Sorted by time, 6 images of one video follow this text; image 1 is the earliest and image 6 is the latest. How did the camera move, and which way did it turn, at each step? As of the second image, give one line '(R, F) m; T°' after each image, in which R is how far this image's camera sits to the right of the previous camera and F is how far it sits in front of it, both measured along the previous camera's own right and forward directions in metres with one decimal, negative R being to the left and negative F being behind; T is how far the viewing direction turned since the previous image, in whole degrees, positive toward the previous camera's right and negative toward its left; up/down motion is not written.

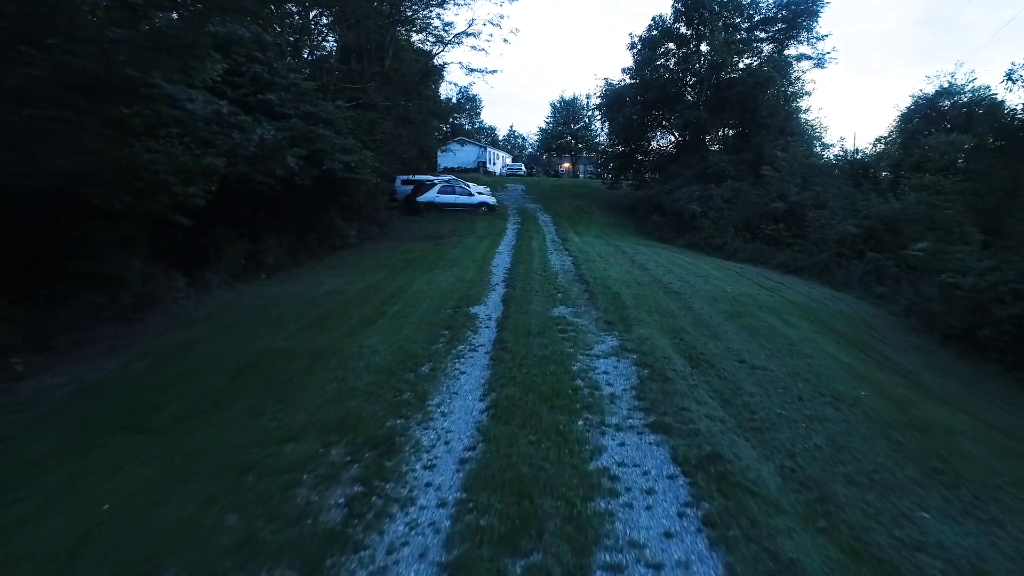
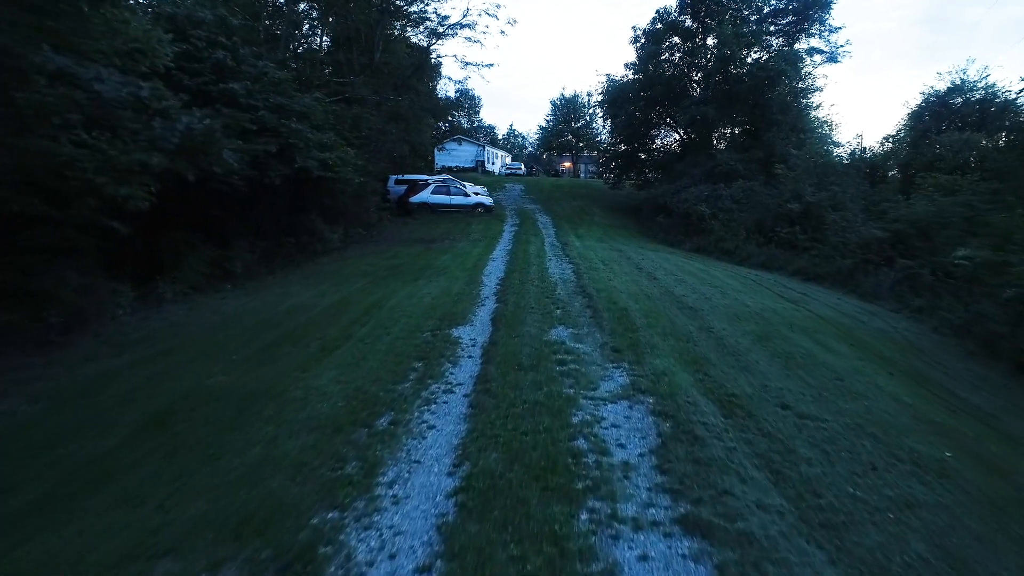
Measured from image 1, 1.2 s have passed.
(+0.2, +1.7) m; 0°
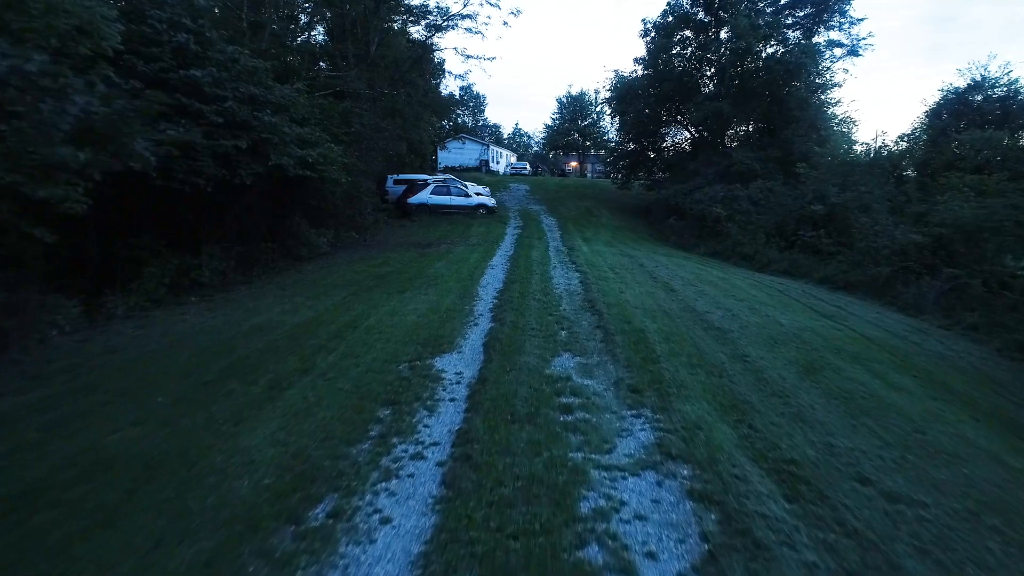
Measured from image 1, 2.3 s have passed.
(+0.1, +1.7) m; -1°
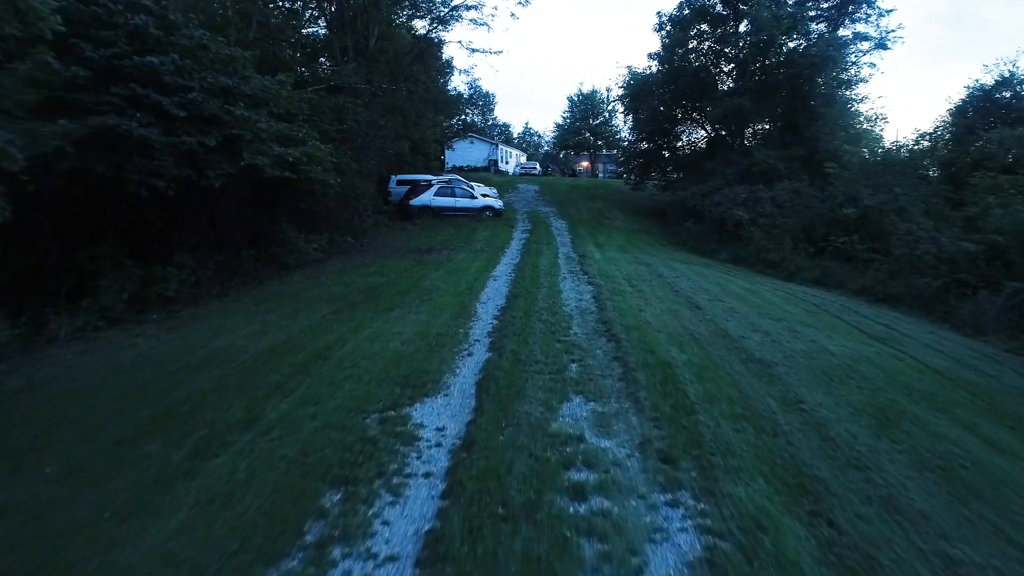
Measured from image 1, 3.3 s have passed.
(+0.1, +1.6) m; -1°
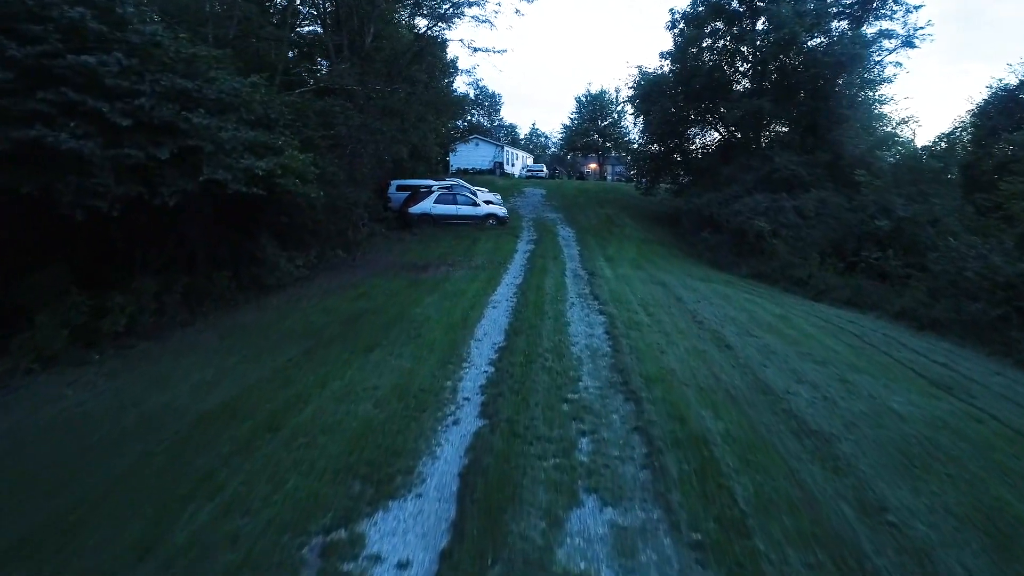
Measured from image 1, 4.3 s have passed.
(+0.1, +1.6) m; -1°
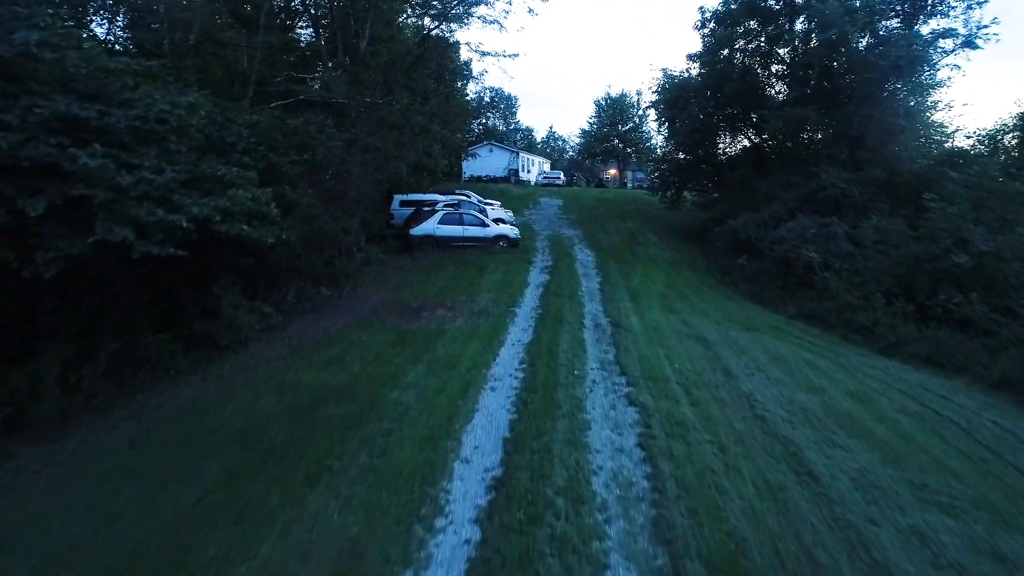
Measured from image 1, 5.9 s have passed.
(+0.2, +2.8) m; -1°
